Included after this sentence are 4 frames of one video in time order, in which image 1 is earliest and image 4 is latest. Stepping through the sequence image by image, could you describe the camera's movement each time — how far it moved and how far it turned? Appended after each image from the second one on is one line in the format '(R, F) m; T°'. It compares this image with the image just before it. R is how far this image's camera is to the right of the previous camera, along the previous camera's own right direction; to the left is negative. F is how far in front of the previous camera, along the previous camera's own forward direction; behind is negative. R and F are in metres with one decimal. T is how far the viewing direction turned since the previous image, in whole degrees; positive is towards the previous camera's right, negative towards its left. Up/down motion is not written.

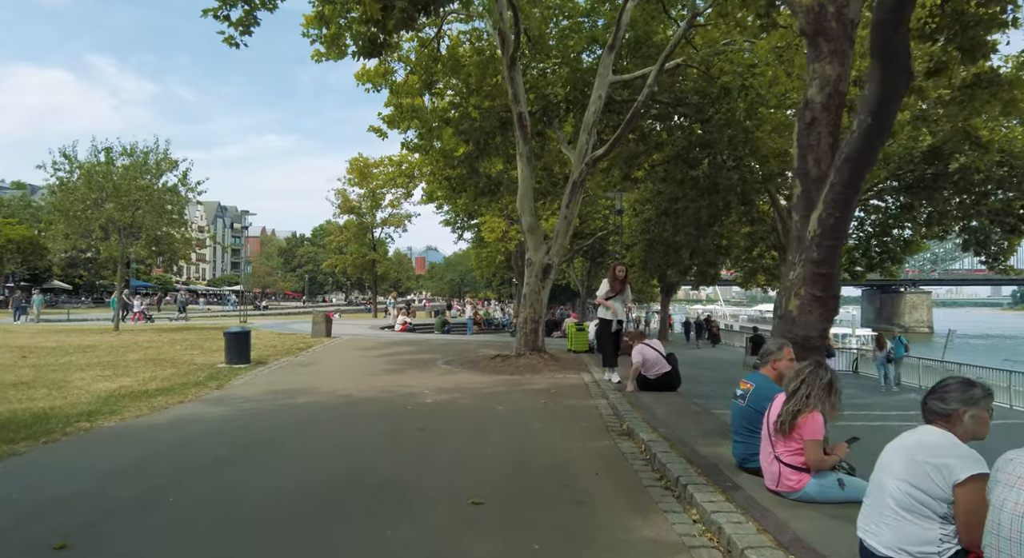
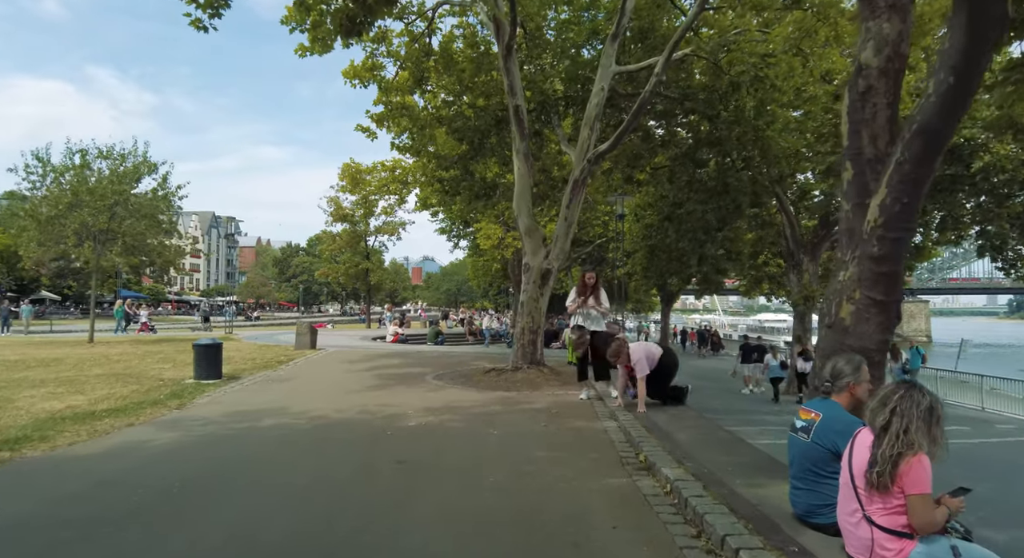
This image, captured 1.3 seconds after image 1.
(0.0, +1.0) m; 0°
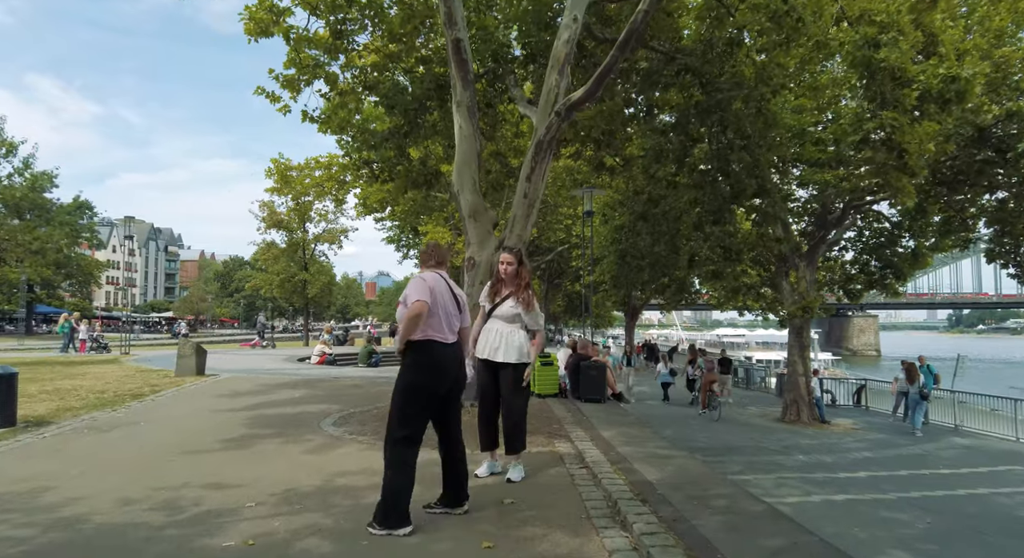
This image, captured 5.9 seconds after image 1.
(+0.2, +3.3) m; +4°
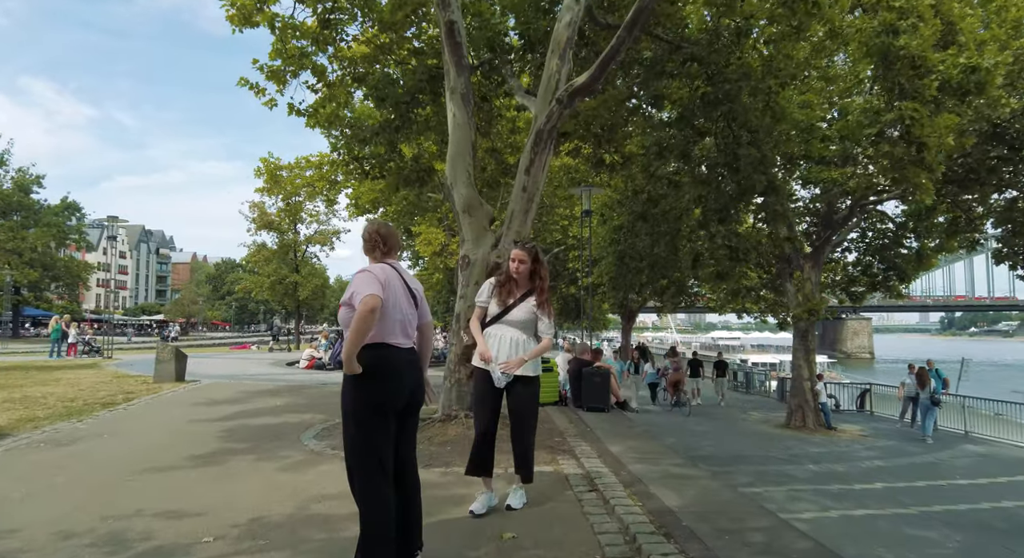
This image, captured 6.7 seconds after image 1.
(0.0, +0.6) m; +1°
